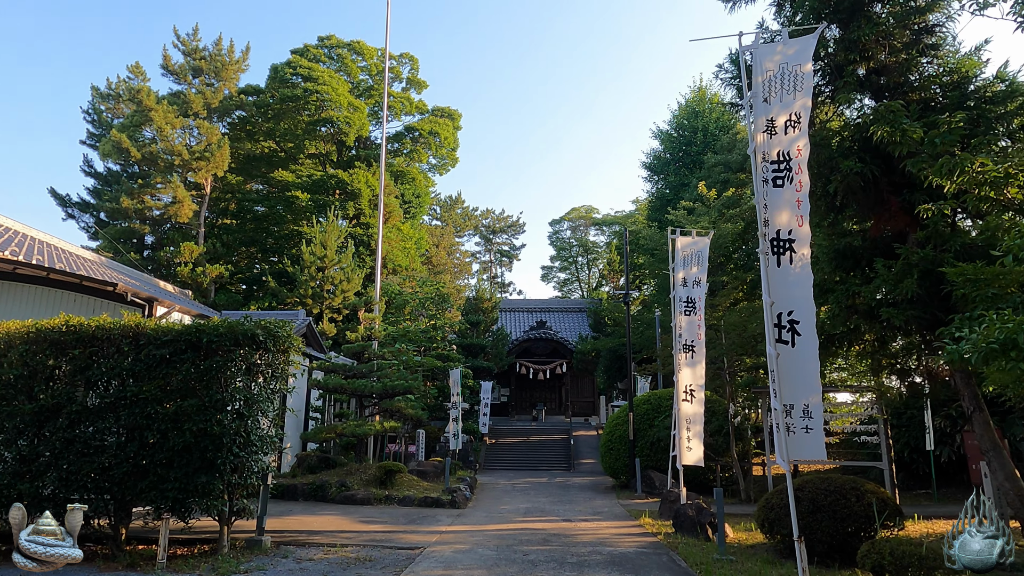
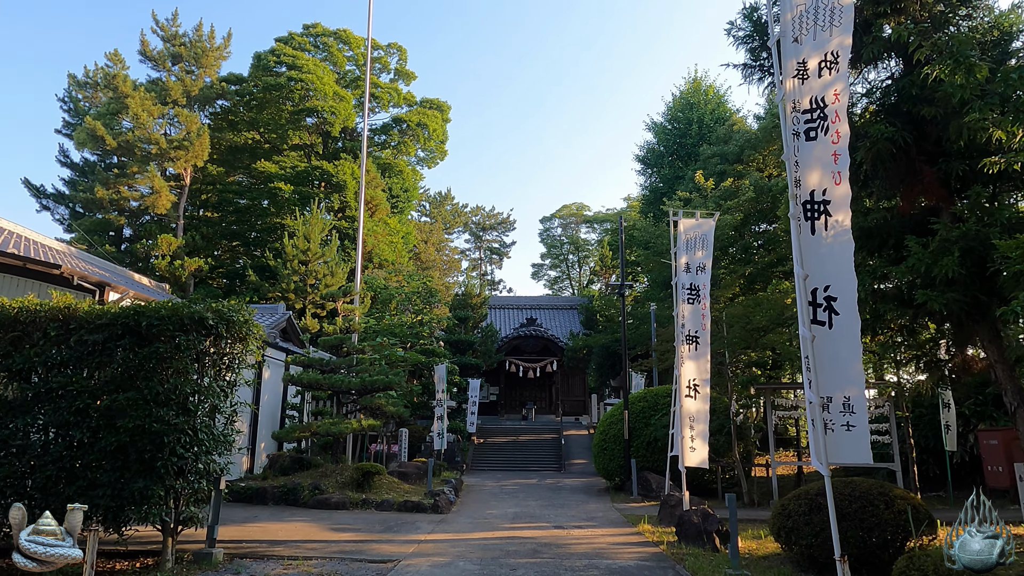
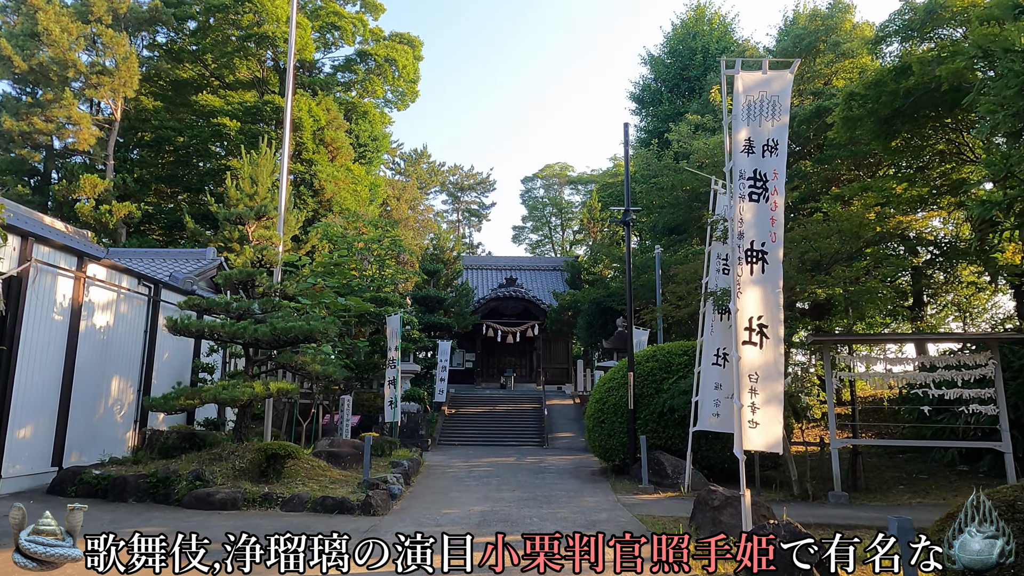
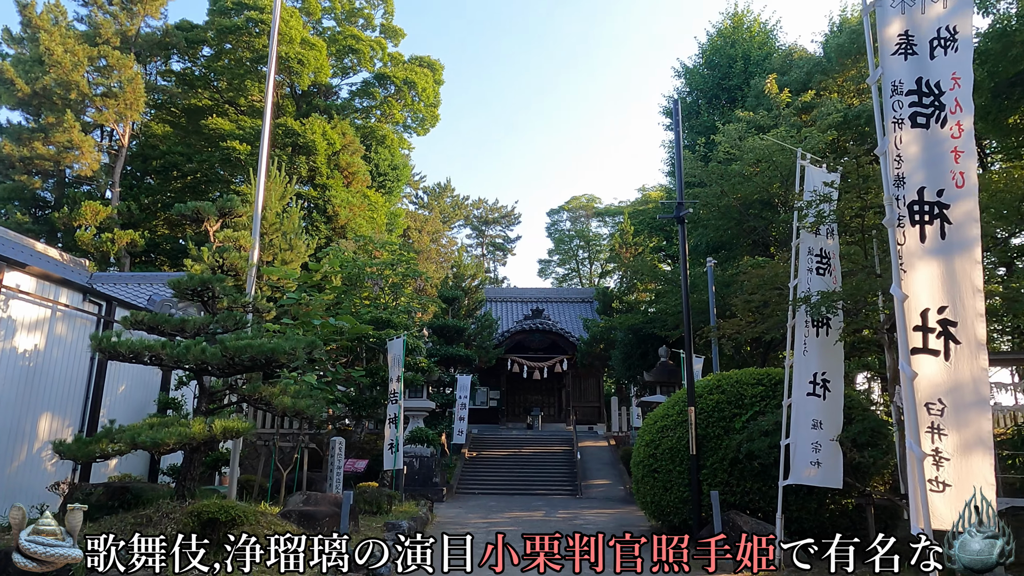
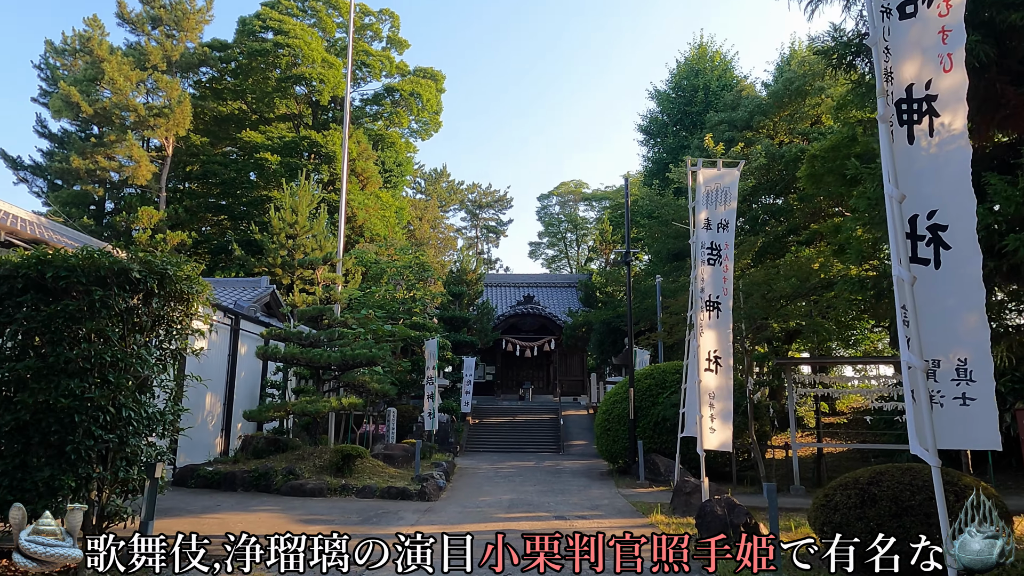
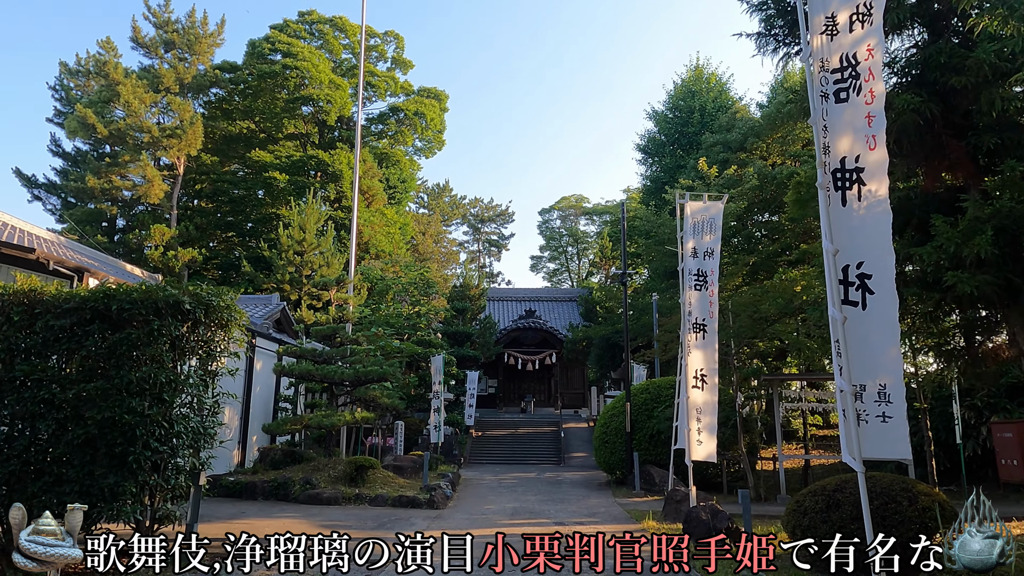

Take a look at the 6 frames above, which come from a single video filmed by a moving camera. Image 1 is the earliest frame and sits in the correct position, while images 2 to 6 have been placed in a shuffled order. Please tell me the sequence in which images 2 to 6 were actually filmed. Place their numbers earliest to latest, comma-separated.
2, 6, 5, 3, 4
